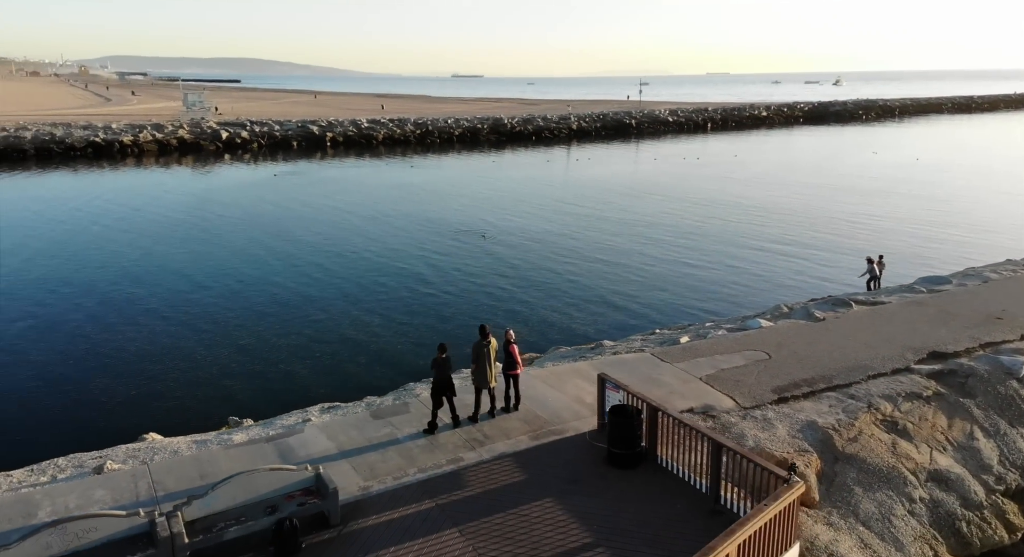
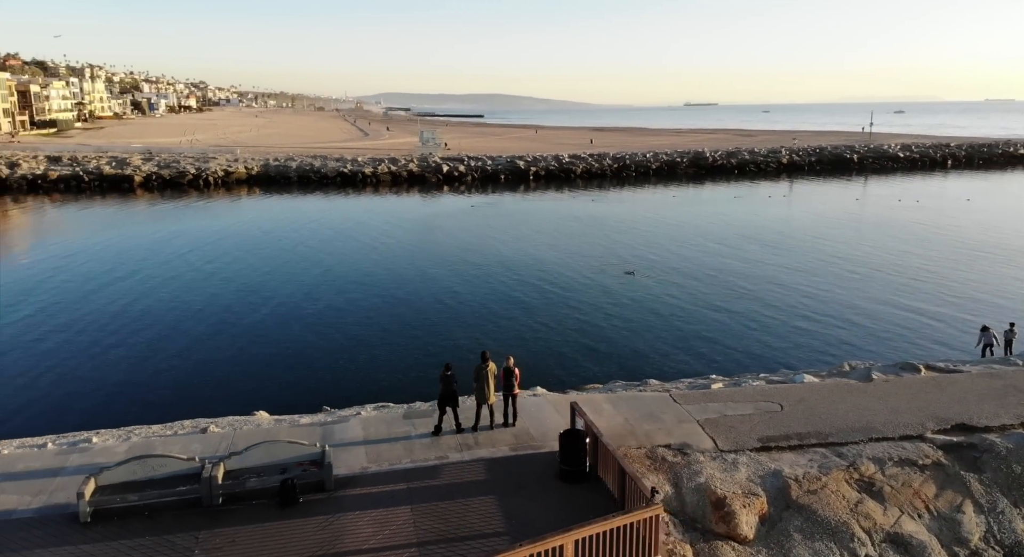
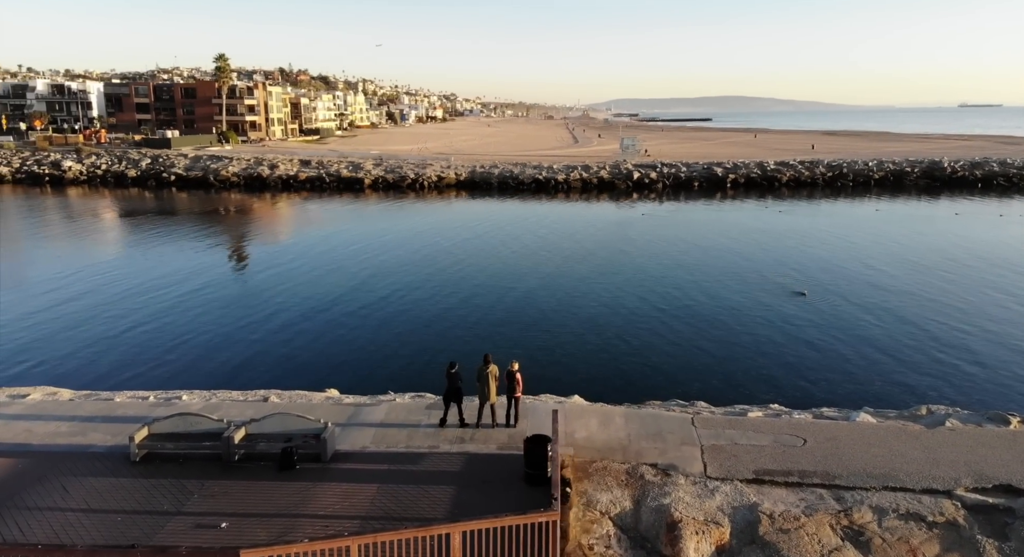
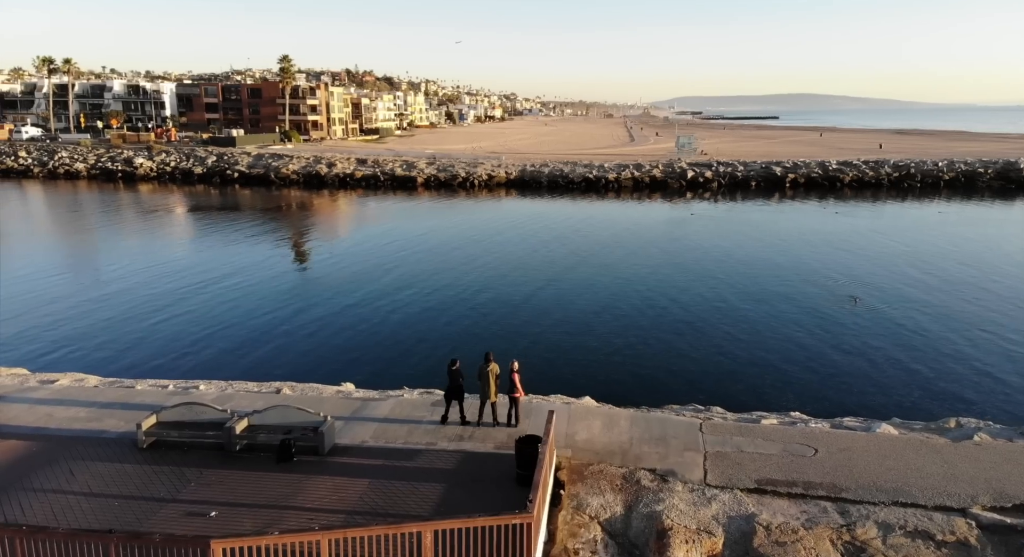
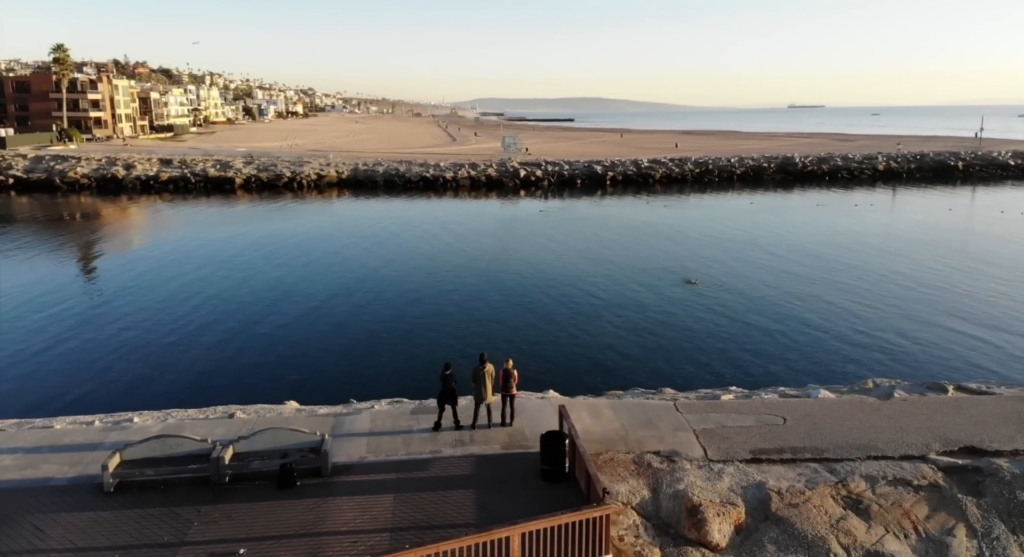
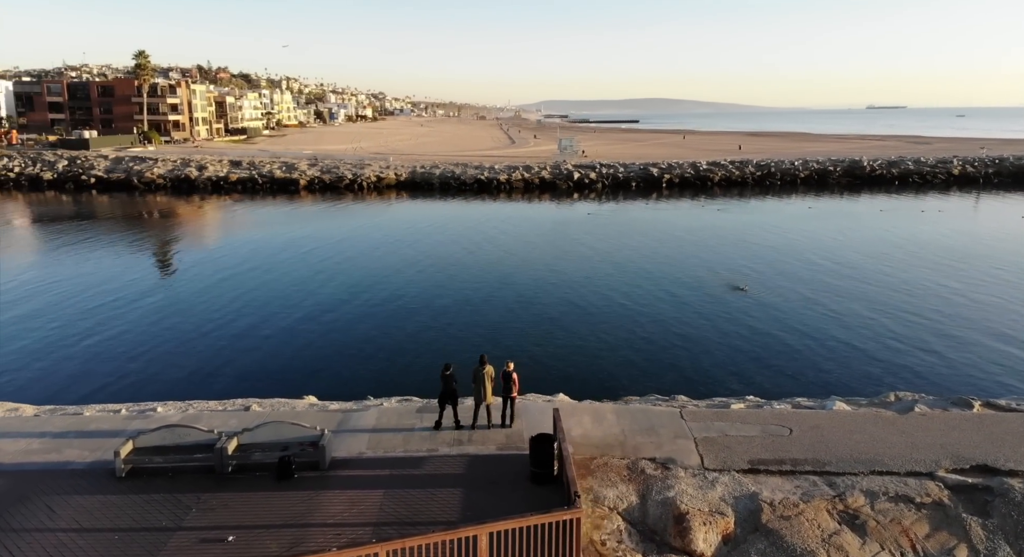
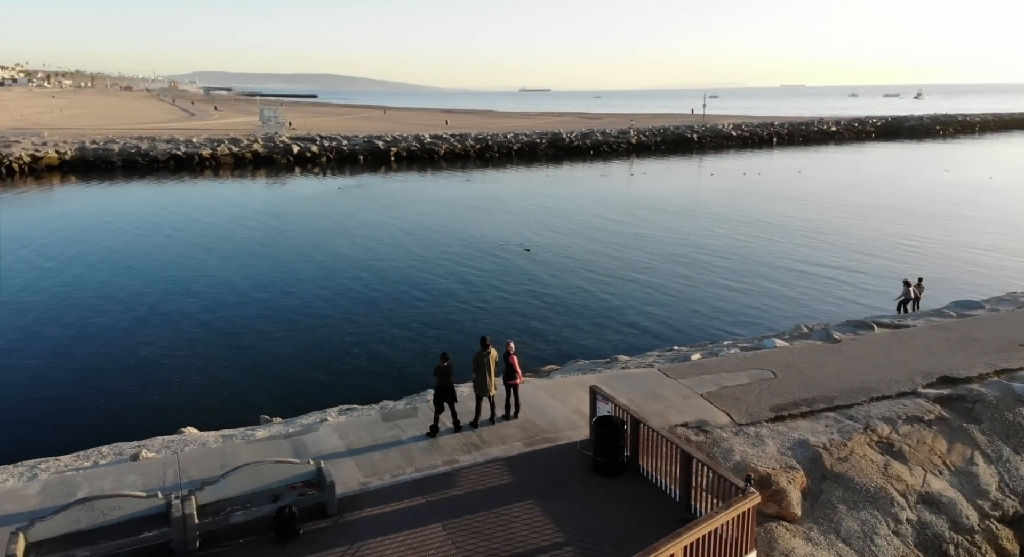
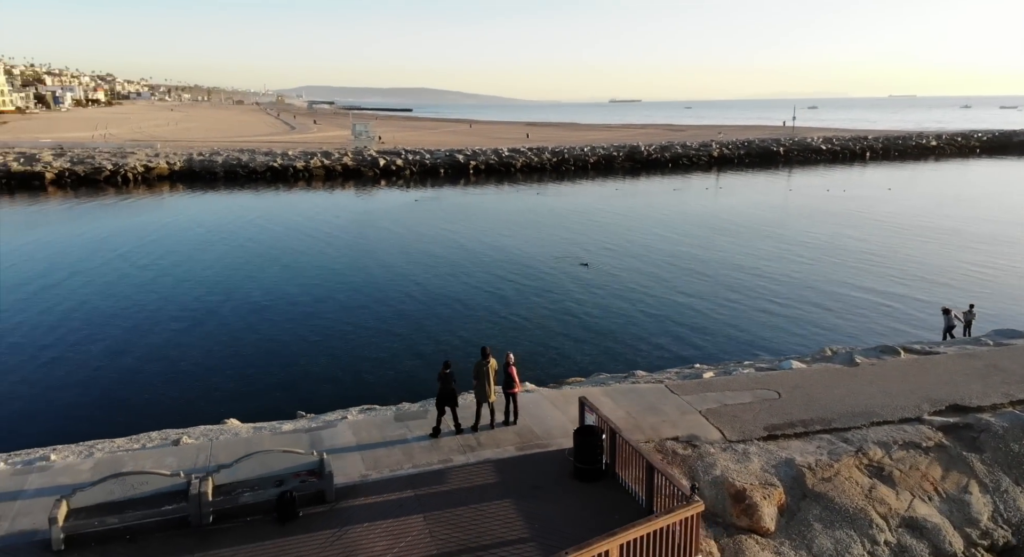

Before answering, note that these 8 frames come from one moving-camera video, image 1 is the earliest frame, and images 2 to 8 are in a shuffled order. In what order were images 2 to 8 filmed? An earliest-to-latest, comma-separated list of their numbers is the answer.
7, 8, 2, 5, 6, 3, 4
